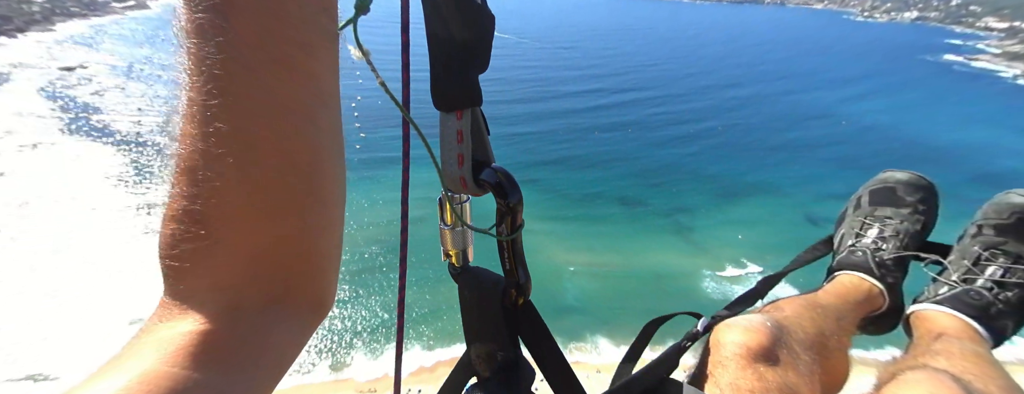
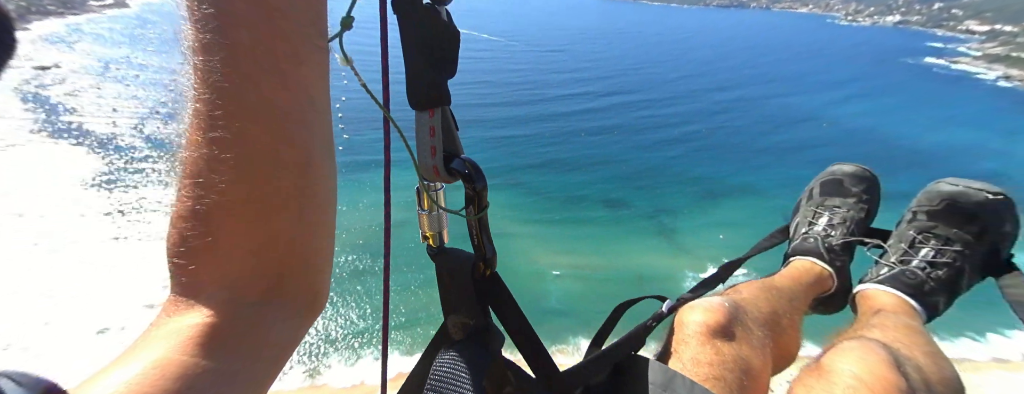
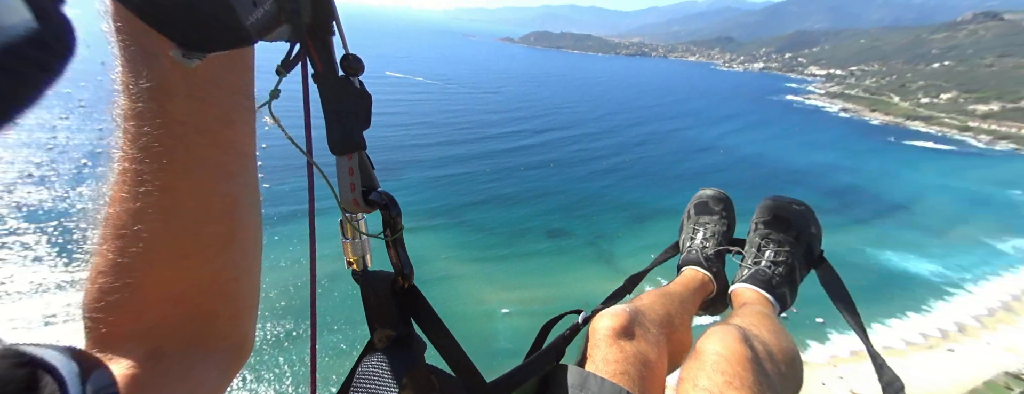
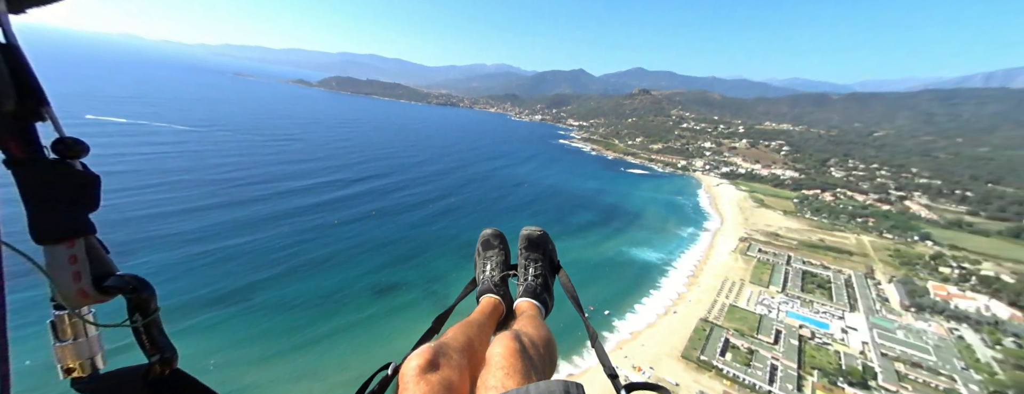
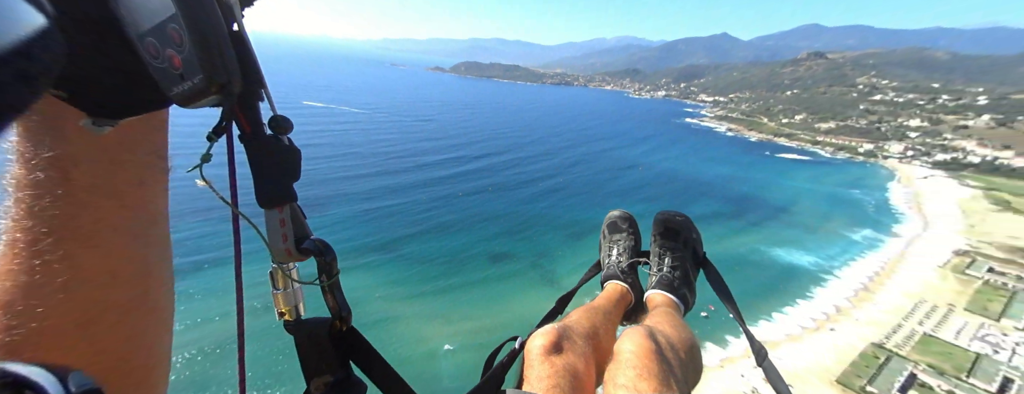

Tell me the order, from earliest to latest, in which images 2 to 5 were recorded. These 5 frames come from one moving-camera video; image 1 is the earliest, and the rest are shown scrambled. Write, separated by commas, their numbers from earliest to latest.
2, 3, 5, 4
